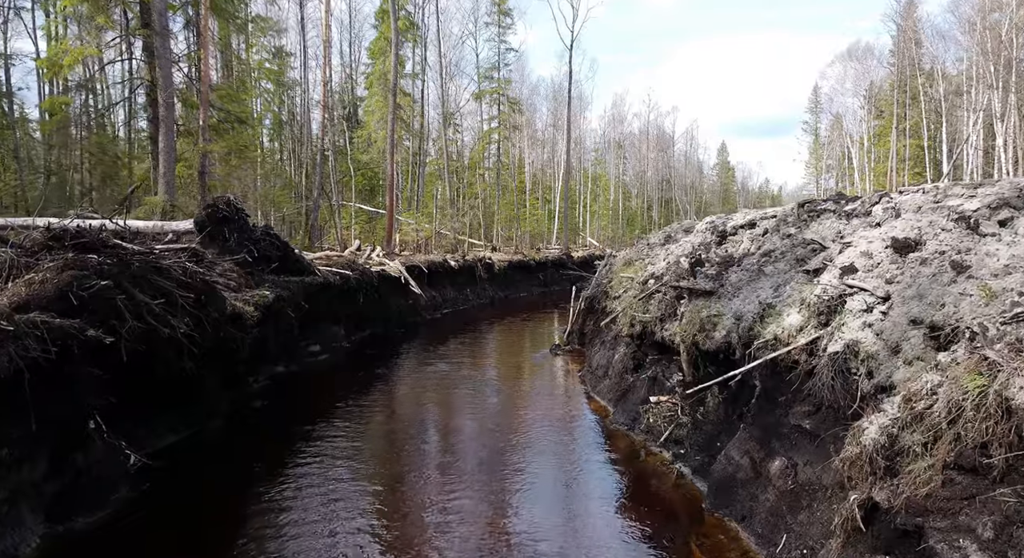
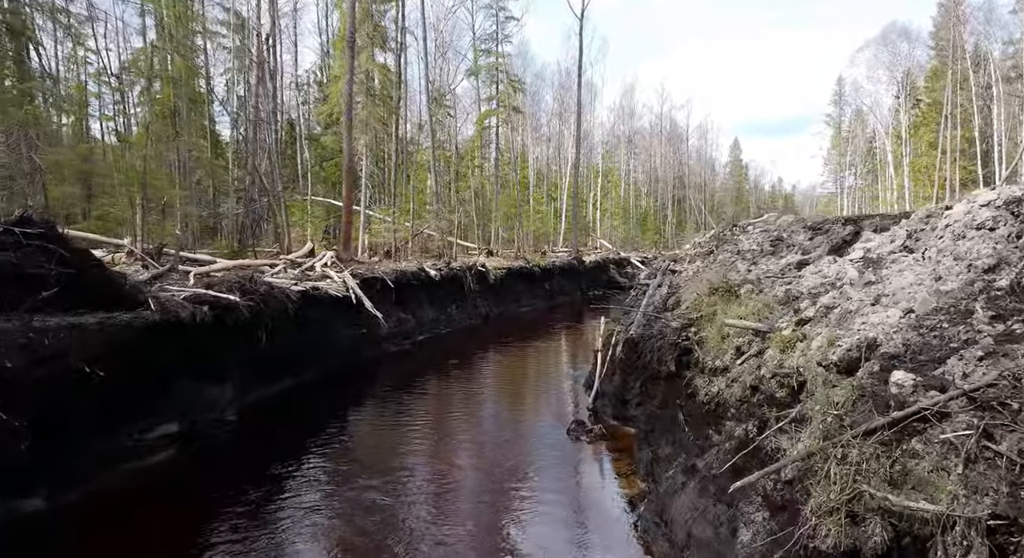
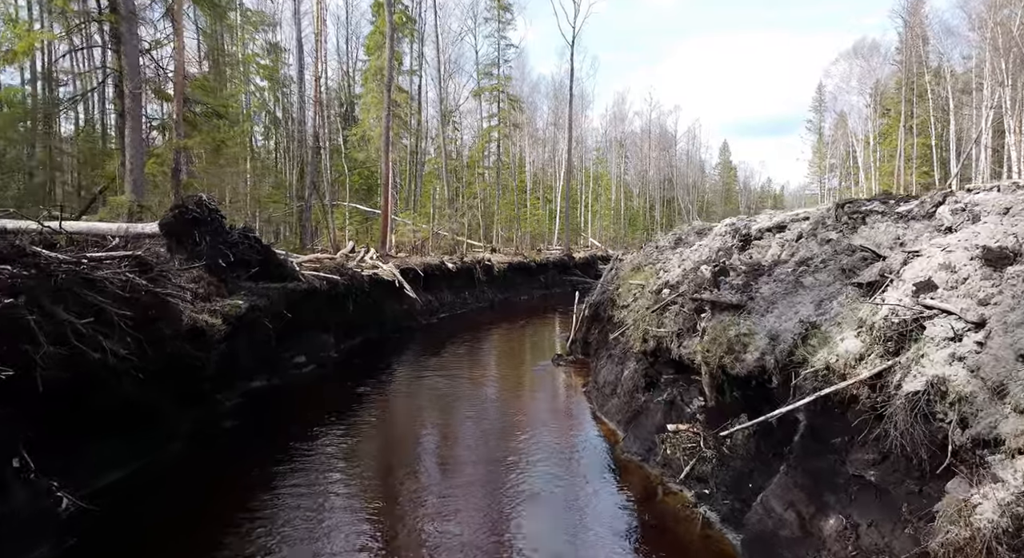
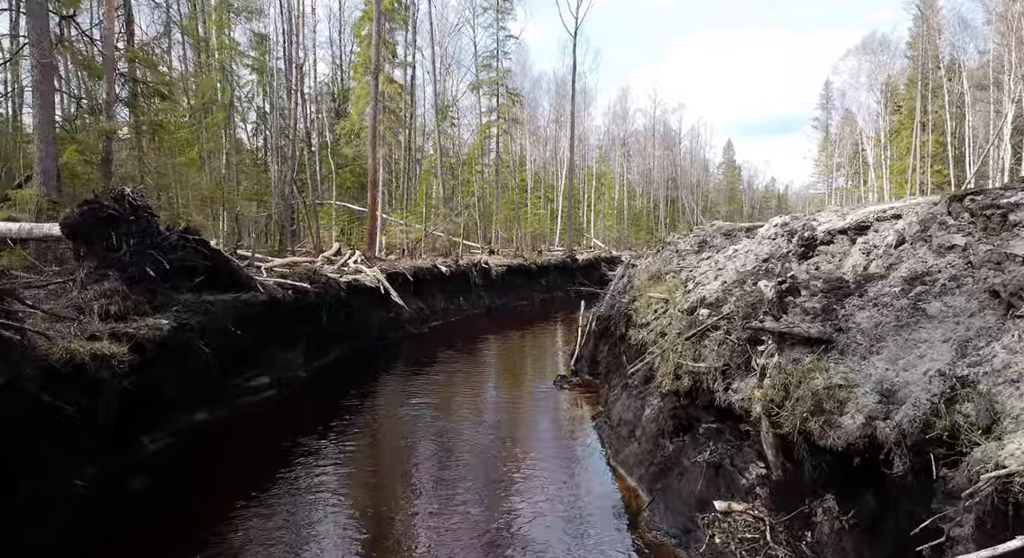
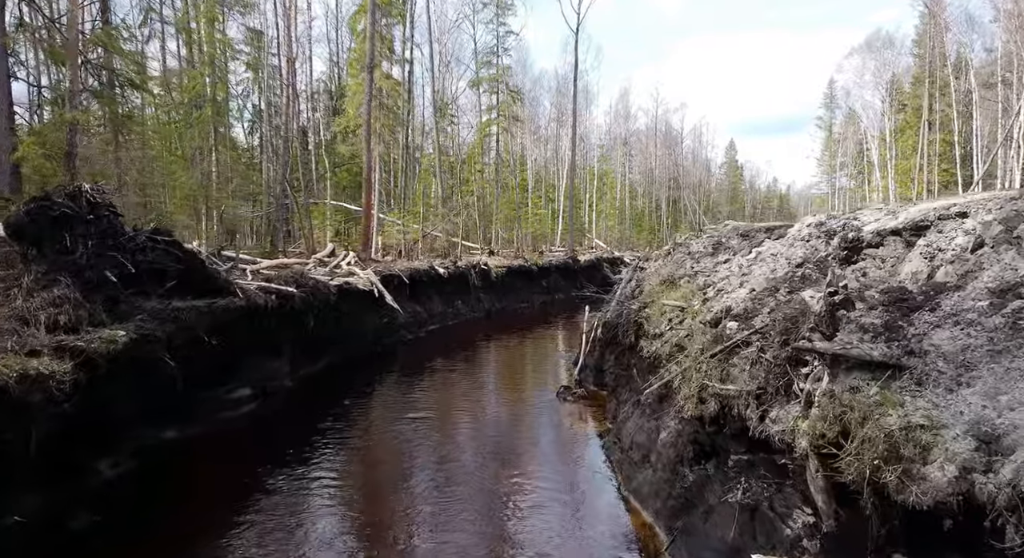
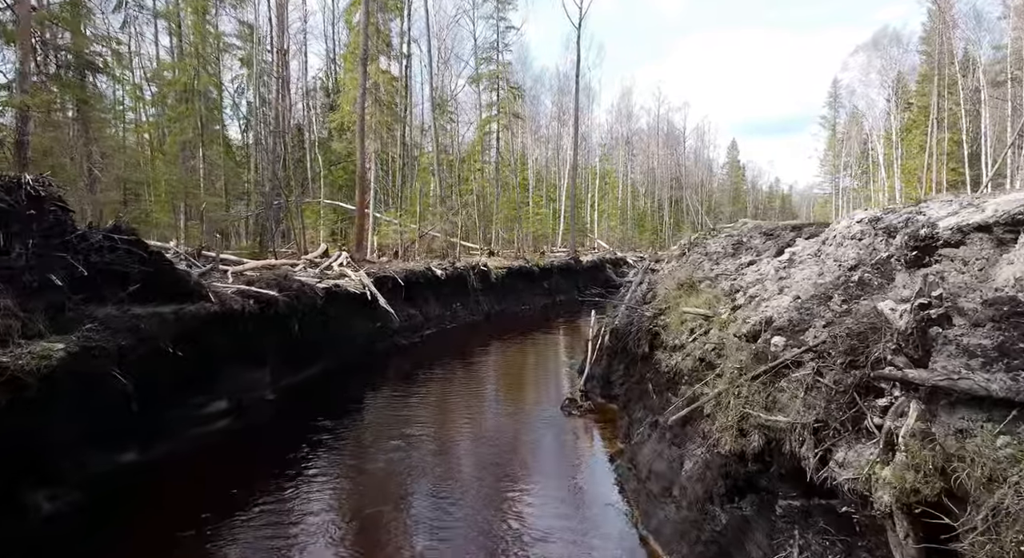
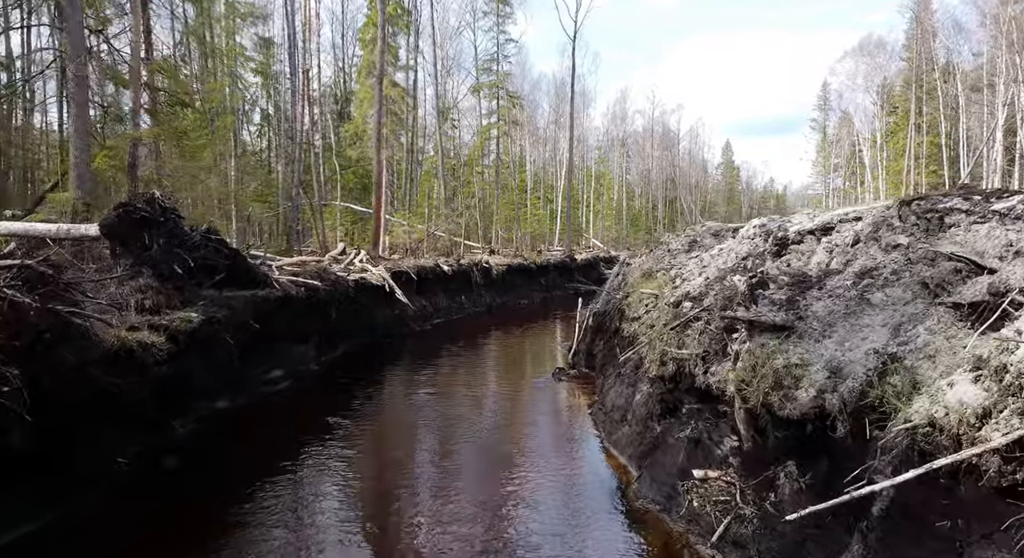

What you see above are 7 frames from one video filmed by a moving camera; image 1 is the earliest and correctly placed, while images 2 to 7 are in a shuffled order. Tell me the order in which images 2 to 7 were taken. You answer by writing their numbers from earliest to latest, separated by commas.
3, 7, 4, 5, 6, 2
